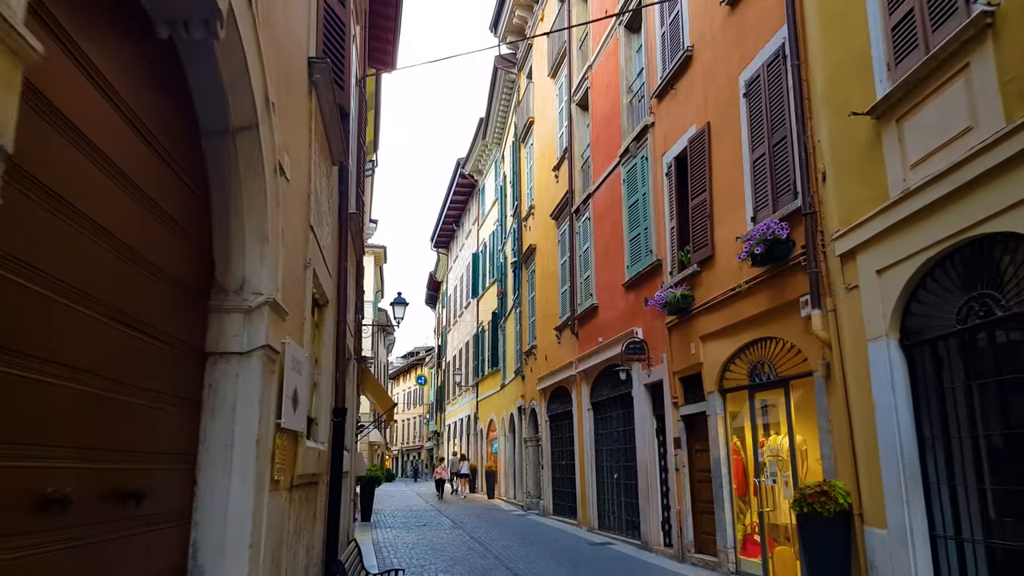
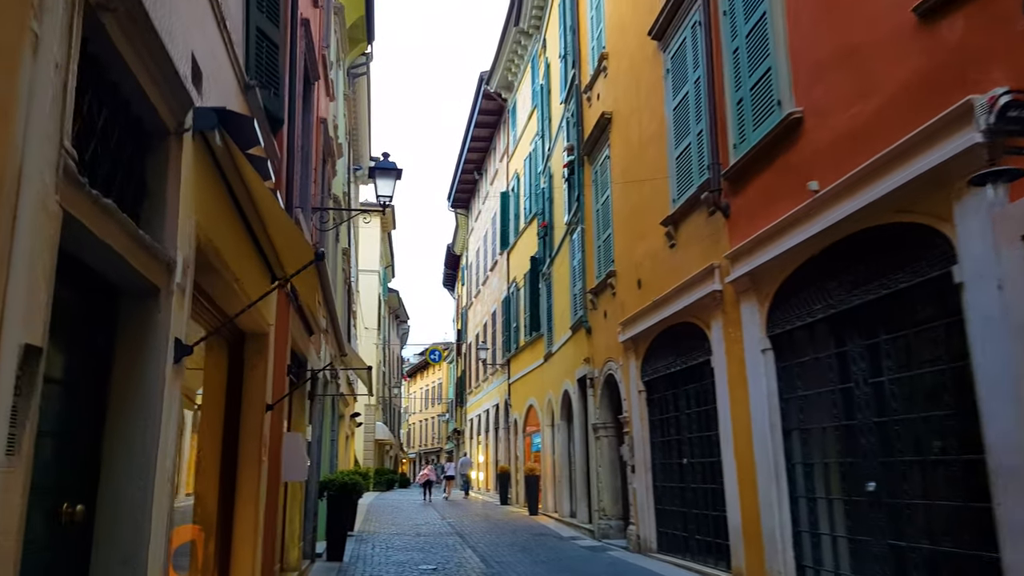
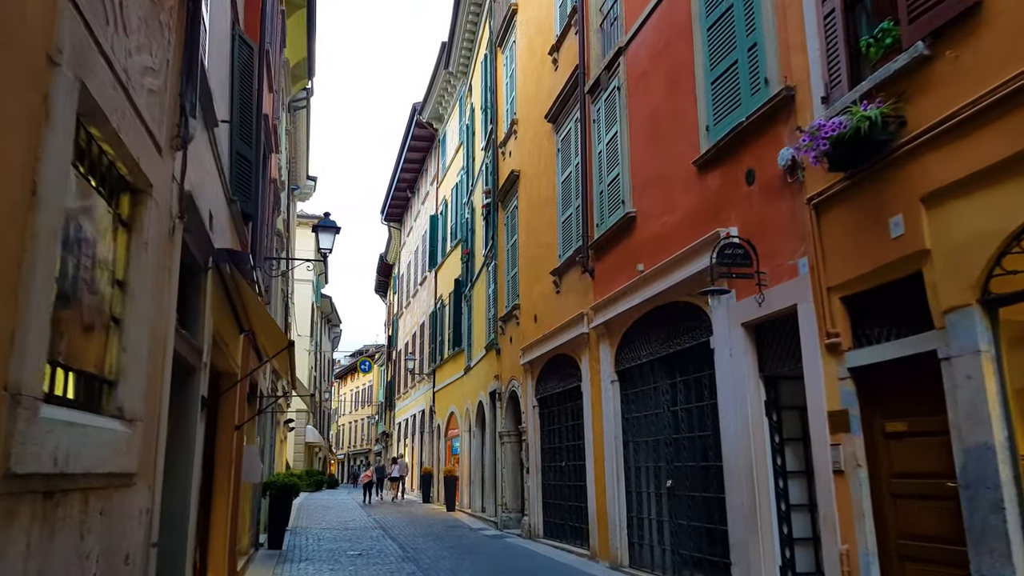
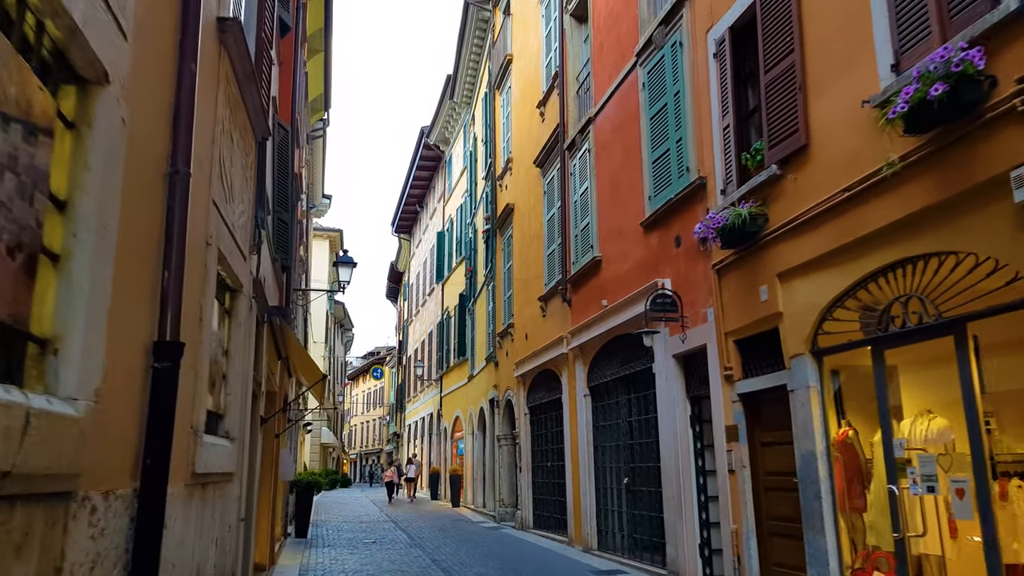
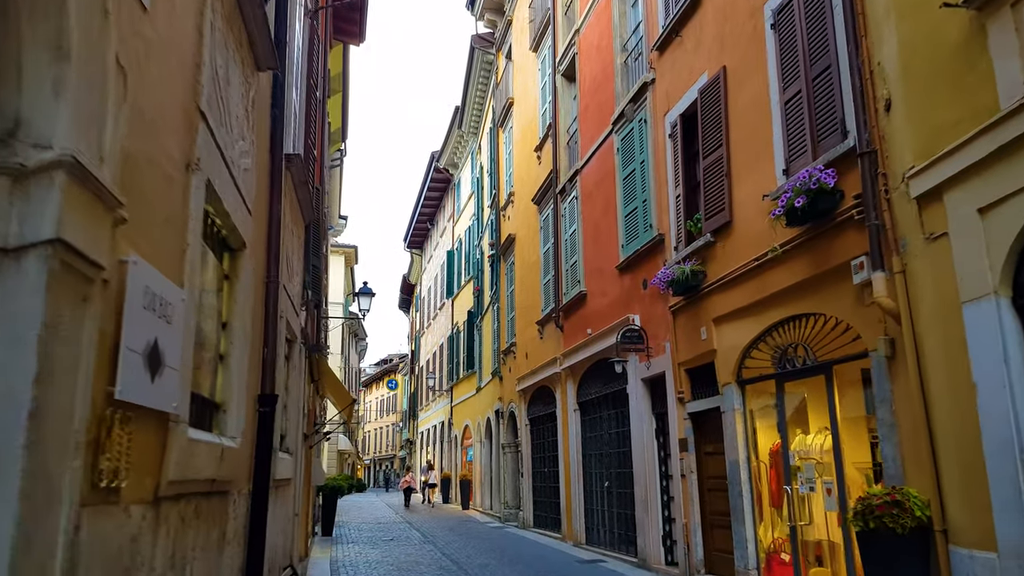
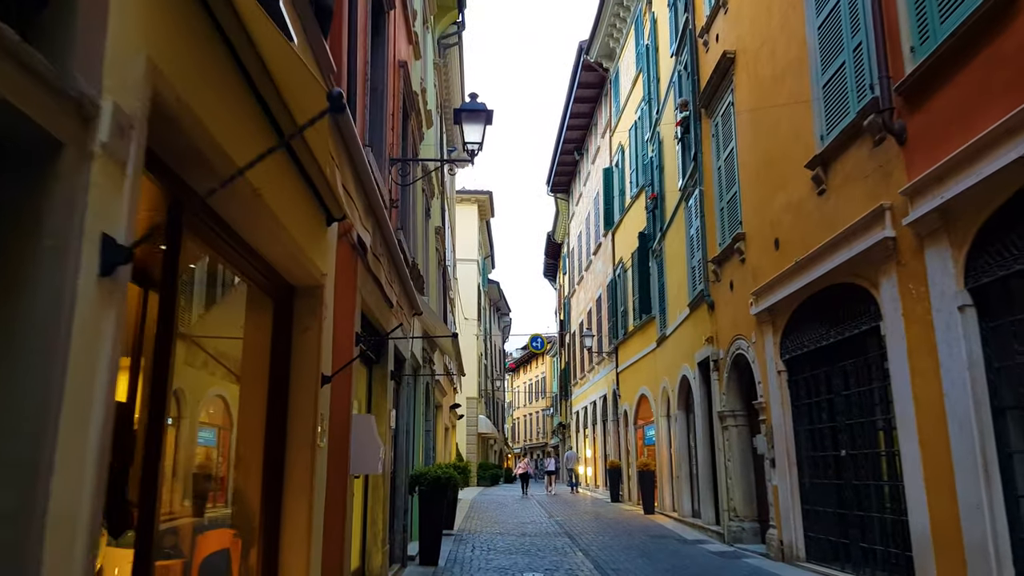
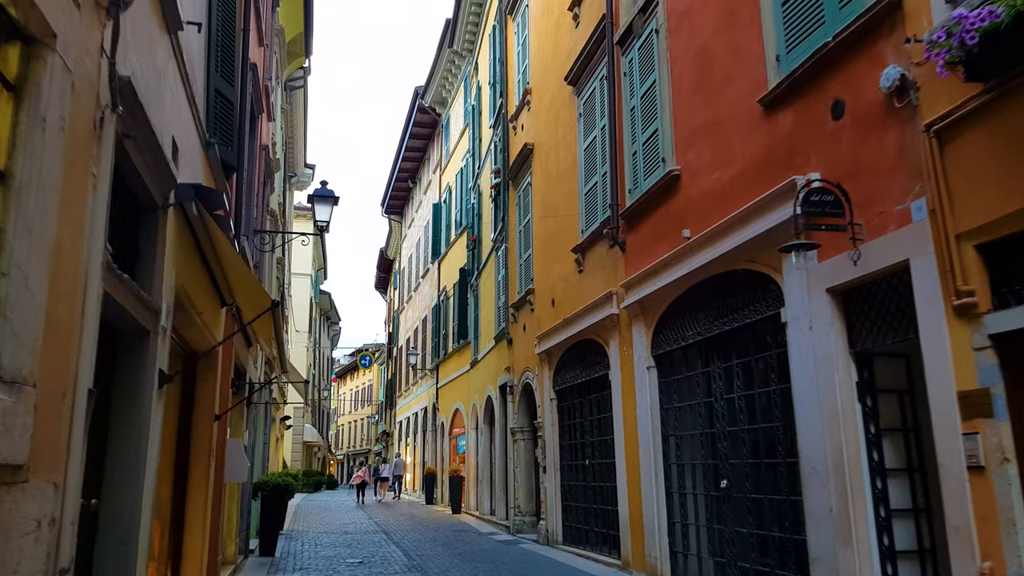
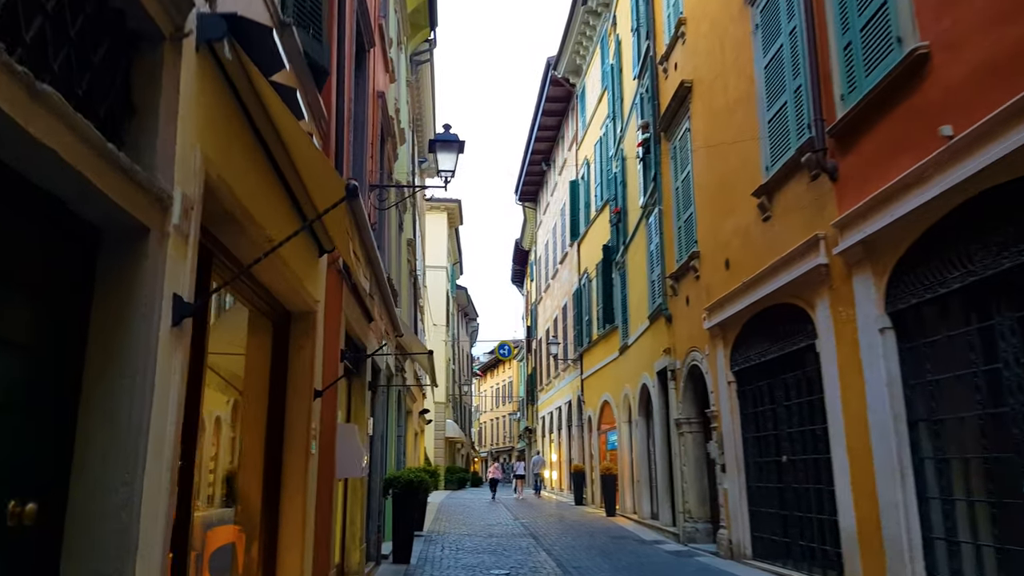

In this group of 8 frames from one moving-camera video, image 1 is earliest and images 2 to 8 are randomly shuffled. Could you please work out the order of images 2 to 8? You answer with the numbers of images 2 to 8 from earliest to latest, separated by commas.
5, 4, 3, 7, 2, 8, 6
